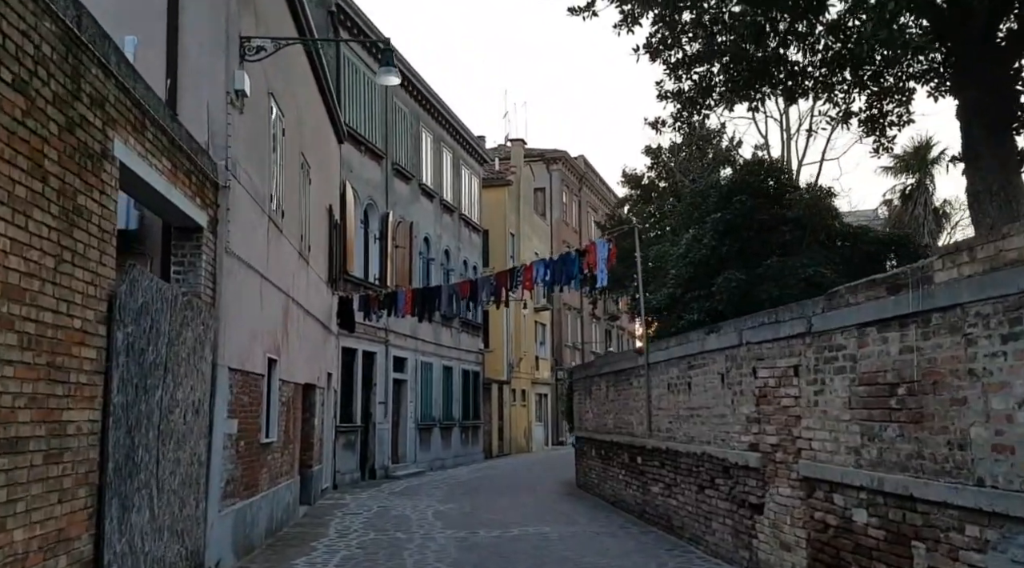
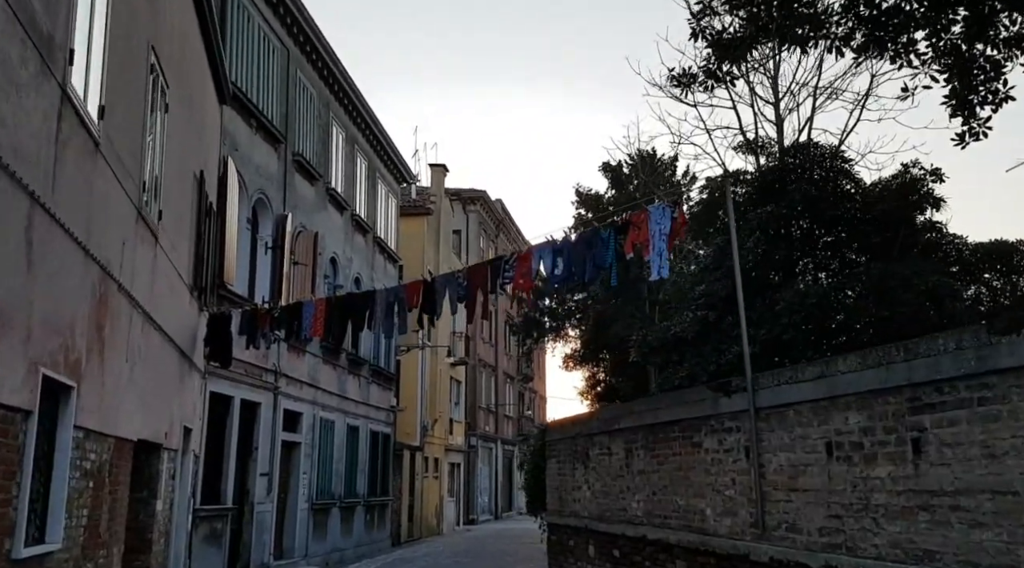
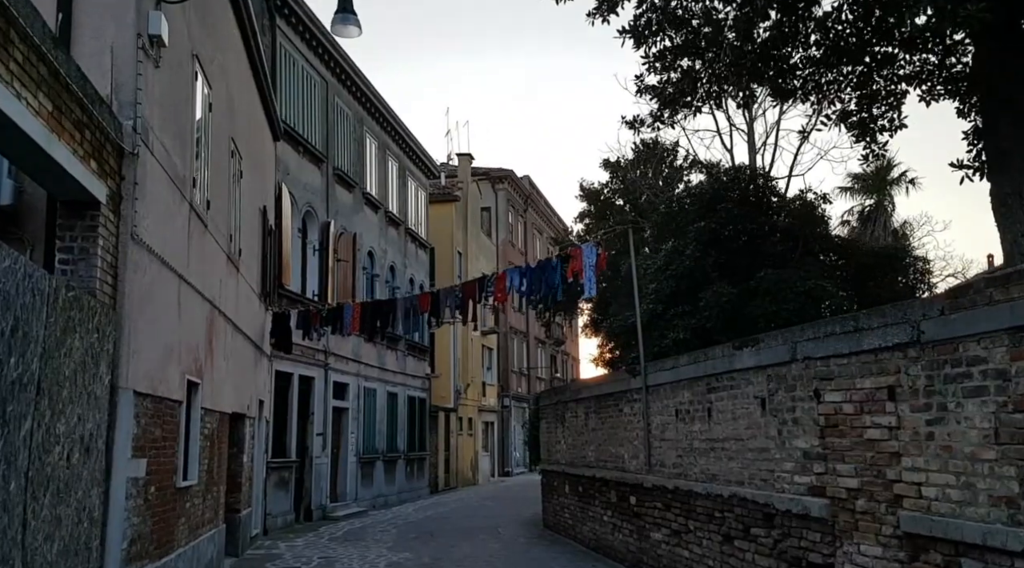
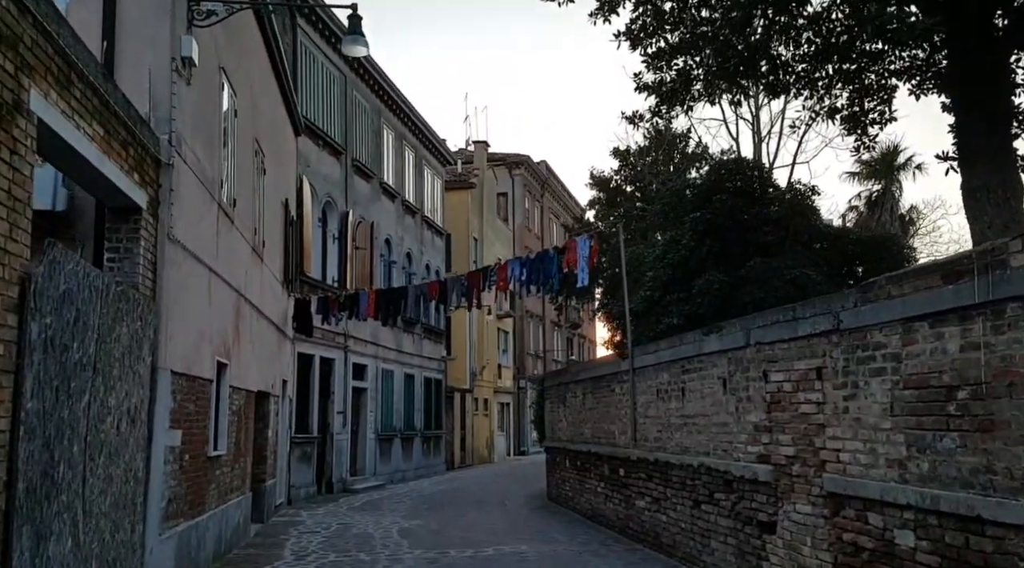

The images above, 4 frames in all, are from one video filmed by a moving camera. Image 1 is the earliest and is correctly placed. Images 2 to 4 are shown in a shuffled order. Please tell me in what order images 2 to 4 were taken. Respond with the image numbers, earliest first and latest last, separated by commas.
4, 3, 2
